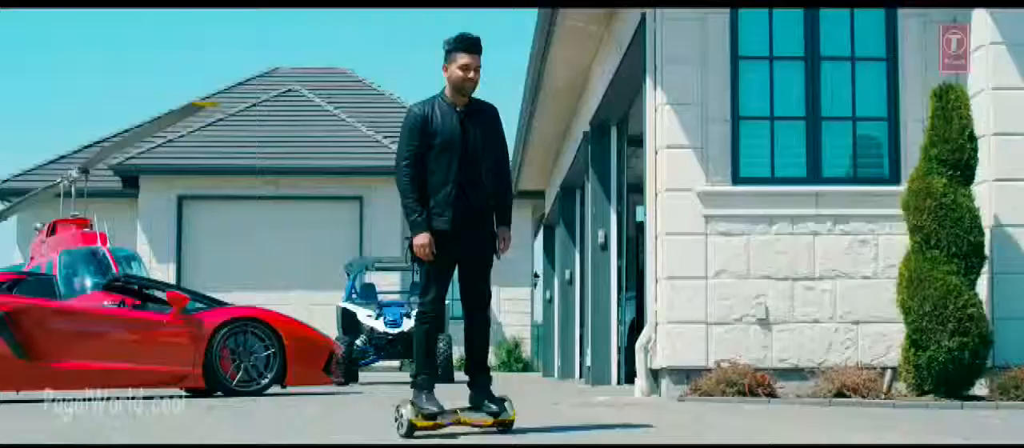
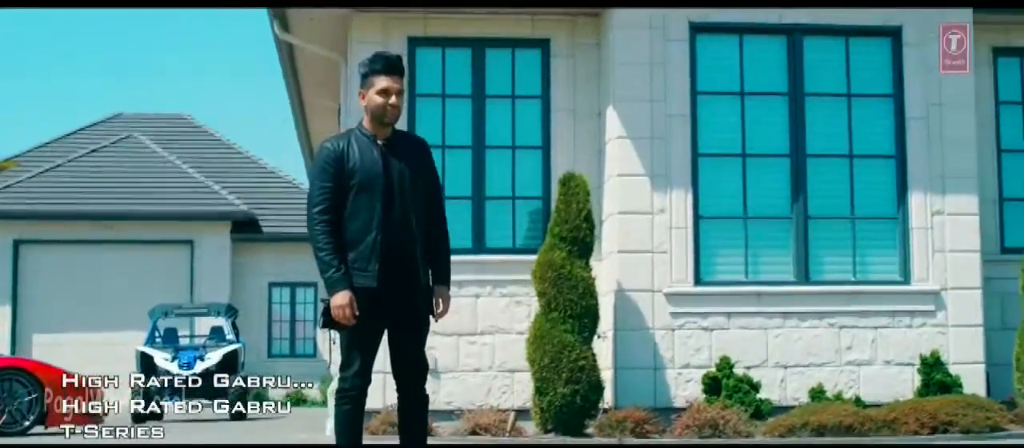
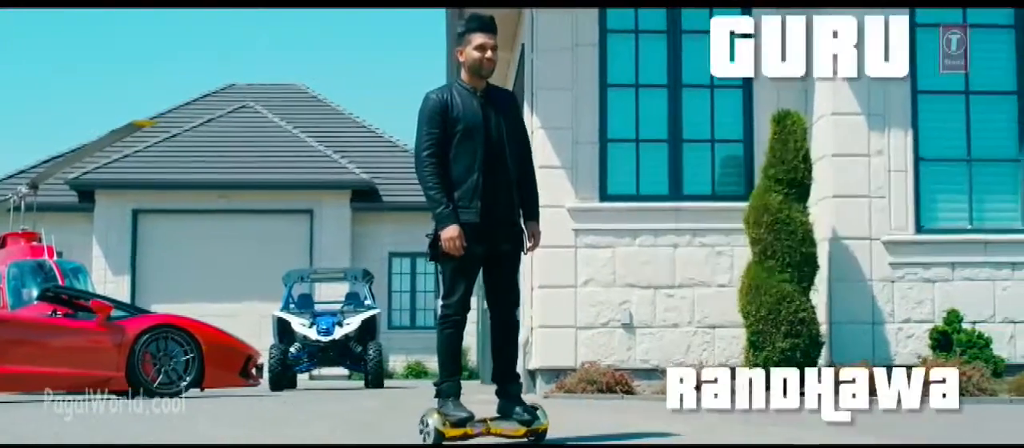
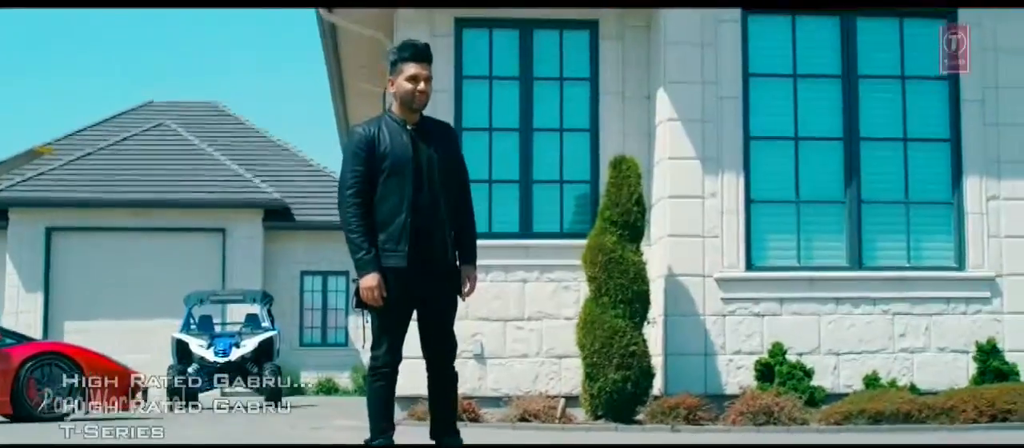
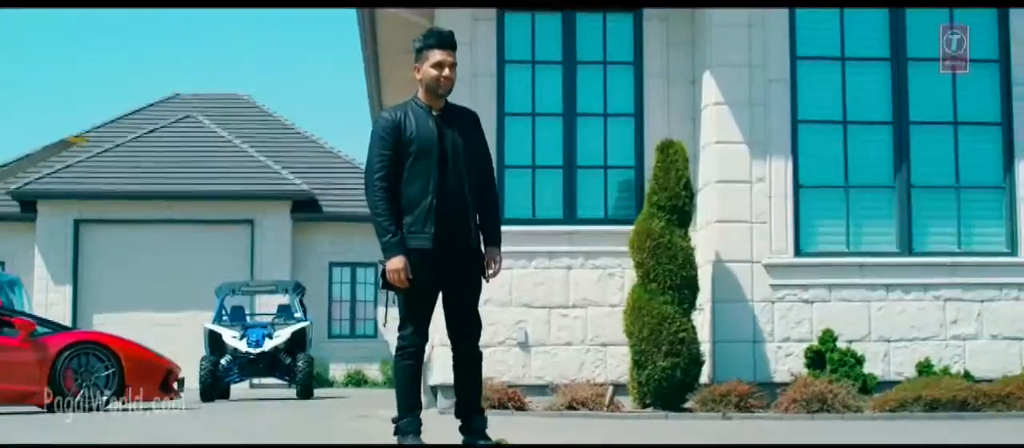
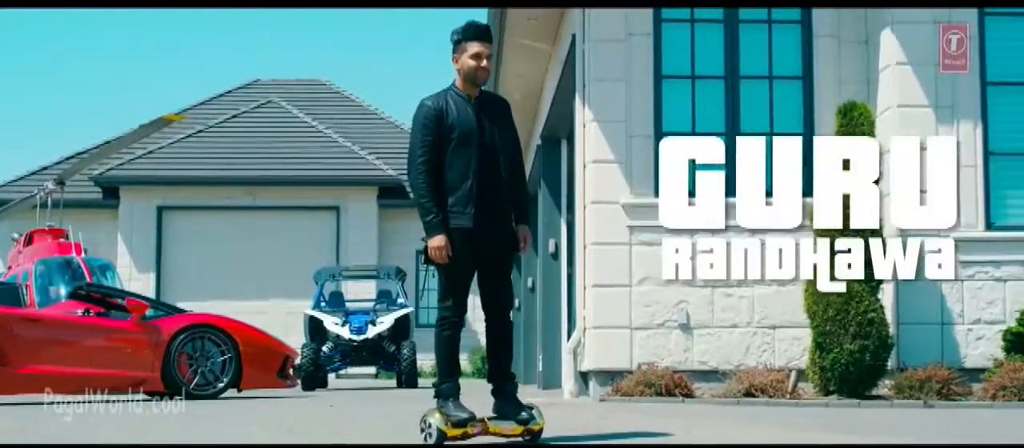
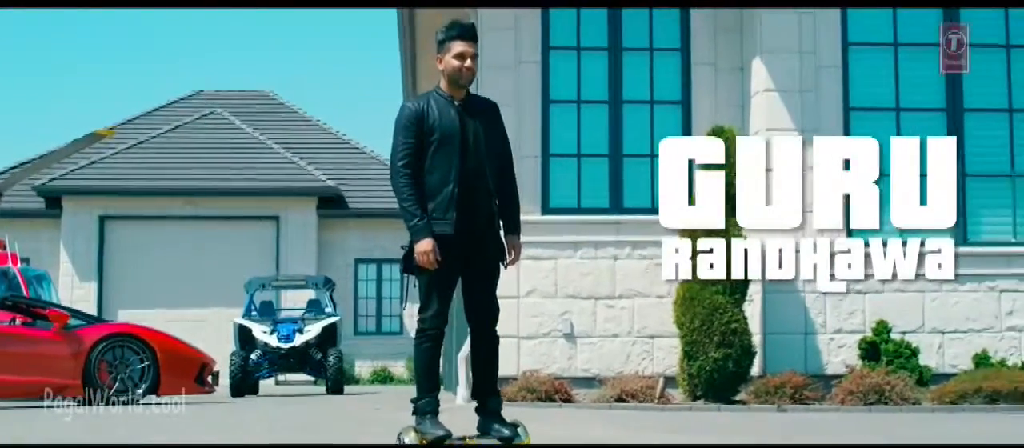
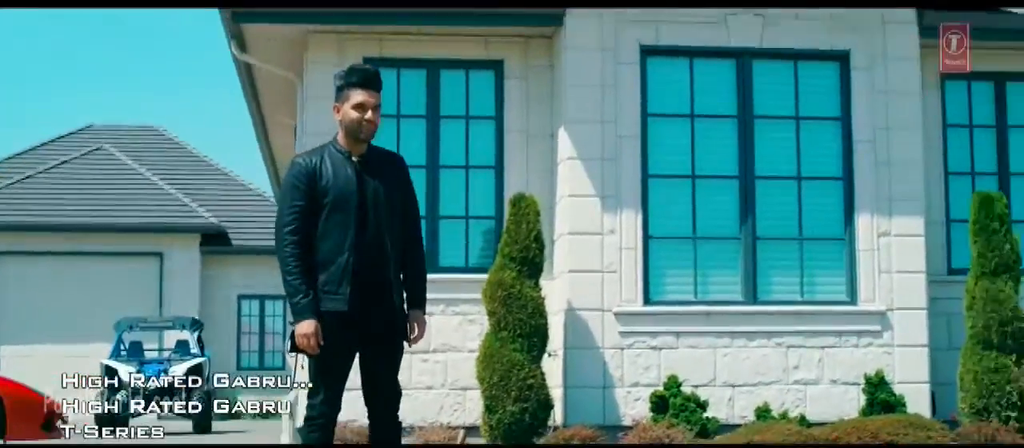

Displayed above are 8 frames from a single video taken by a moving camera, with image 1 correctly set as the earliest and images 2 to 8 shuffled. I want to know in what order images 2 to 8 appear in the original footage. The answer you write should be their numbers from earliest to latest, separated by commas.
6, 3, 7, 5, 4, 2, 8
